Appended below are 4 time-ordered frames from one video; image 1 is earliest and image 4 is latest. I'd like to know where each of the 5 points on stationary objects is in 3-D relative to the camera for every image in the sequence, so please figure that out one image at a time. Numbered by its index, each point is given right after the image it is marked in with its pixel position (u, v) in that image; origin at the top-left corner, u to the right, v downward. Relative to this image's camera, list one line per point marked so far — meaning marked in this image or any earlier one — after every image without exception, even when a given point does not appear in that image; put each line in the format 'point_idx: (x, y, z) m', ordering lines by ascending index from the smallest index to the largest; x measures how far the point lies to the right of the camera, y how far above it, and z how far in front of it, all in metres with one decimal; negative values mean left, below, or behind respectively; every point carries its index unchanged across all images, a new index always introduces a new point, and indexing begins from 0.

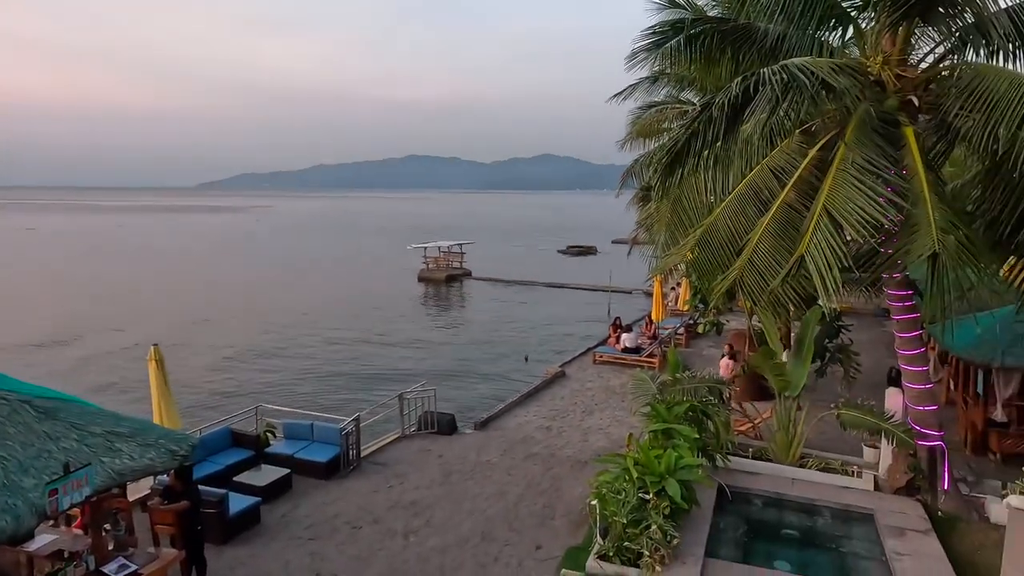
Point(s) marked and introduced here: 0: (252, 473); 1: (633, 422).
0: (-4.4, -3.1, +11.3) m
1: (+2.7, -3.0, +15.0) m
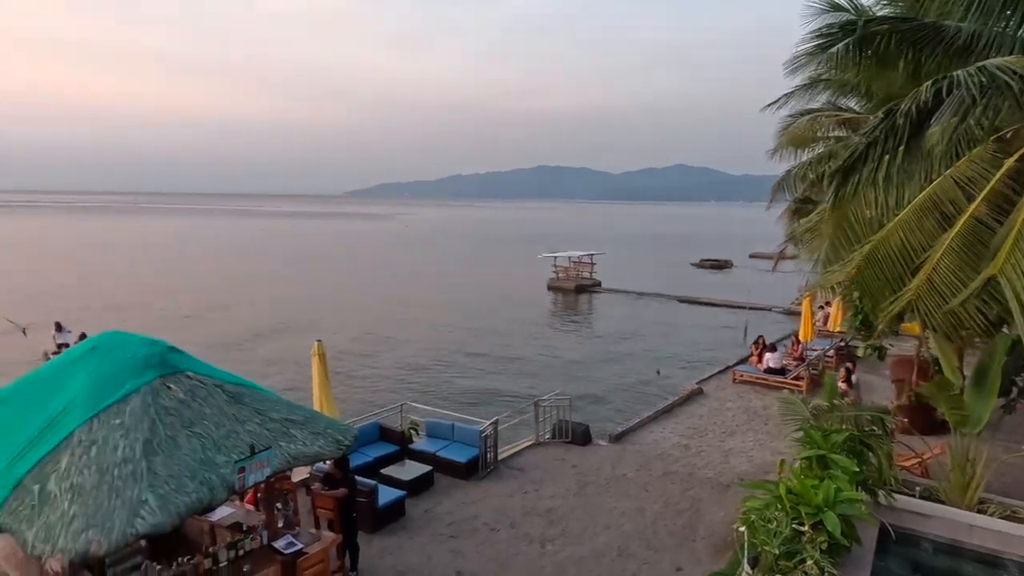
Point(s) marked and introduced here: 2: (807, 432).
0: (-2.1, -3.2, +11.9) m
1: (+5.7, -3.4, +14.1) m
2: (+4.3, -2.1, +9.7) m
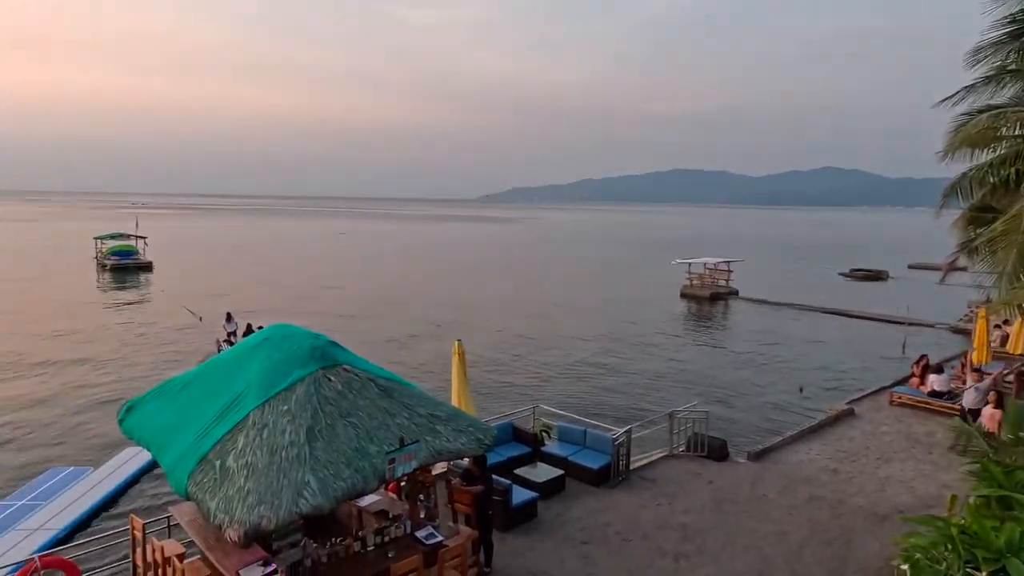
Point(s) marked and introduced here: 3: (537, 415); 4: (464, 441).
0: (+0.3, -3.3, +12.0) m
1: (+8.3, -3.7, +12.7) m
2: (+6.2, -2.3, +8.7) m
3: (+0.5, -2.7, +14.1) m
4: (-0.6, -1.7, +7.5) m
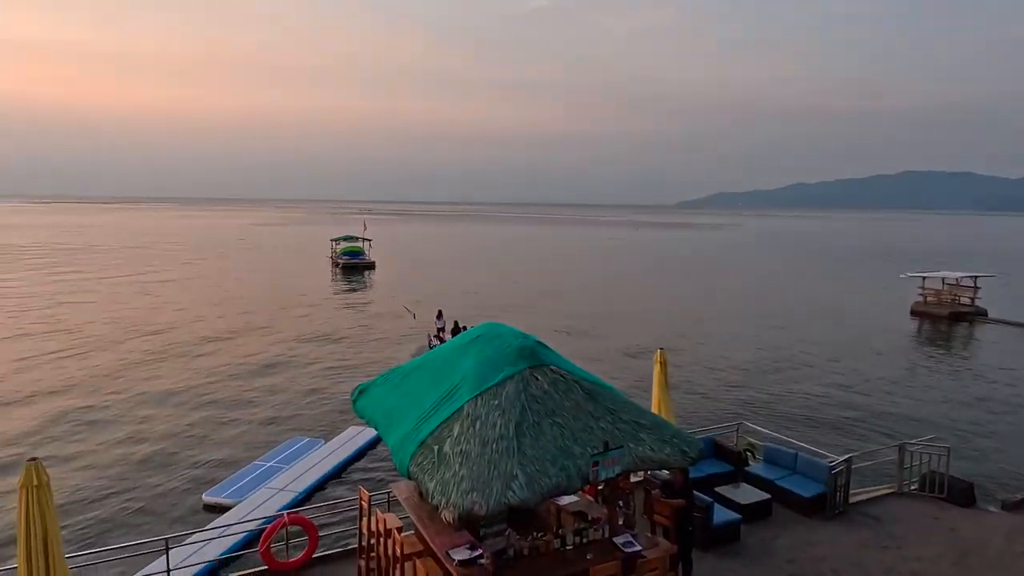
0: (+3.8, -3.4, +11.4) m
1: (+11.6, -4.1, +9.8) m
2: (+8.5, -2.7, +6.5) m
3: (+4.6, -2.9, +13.3) m
4: (+1.7, -1.8, +7.3) m
